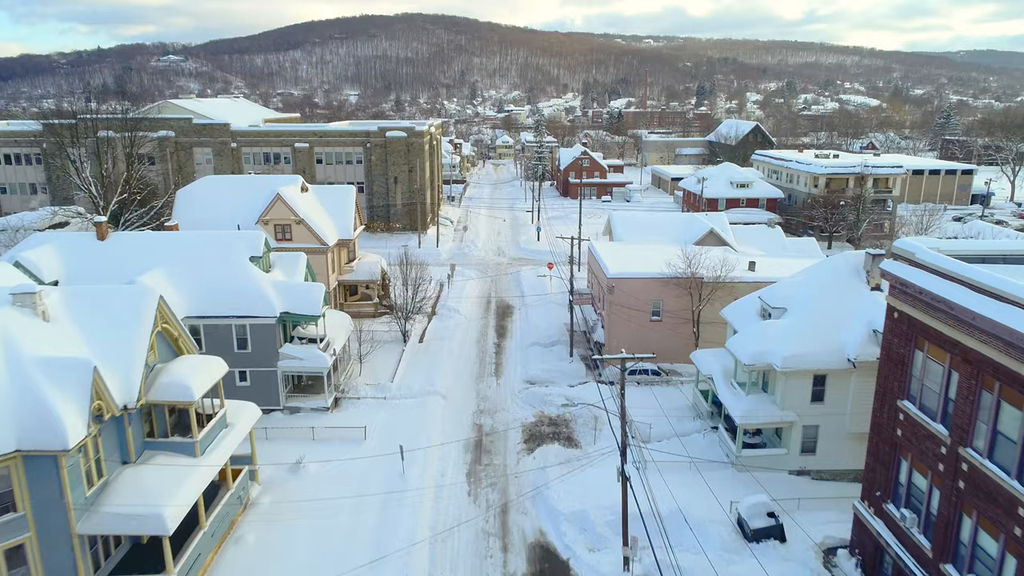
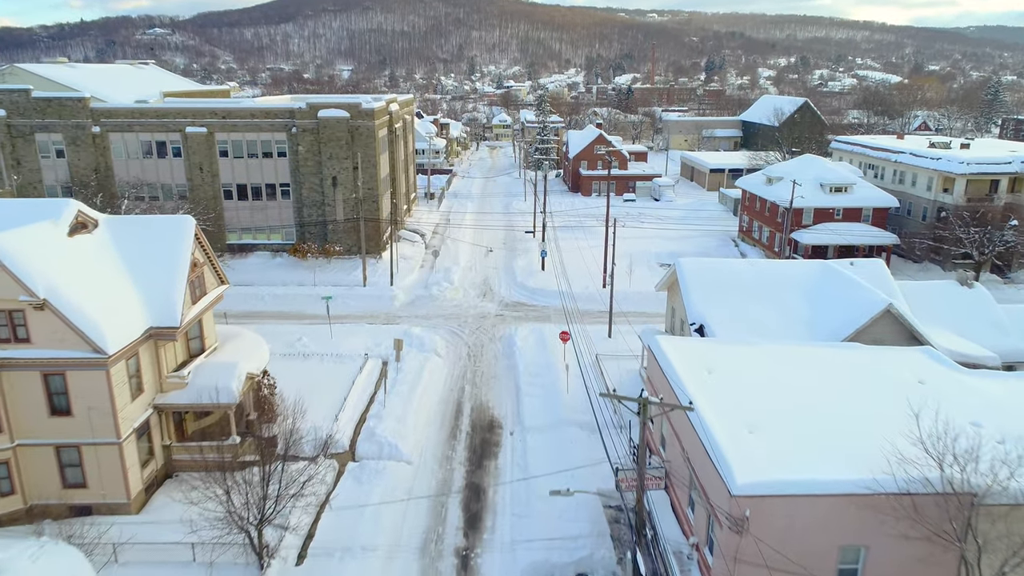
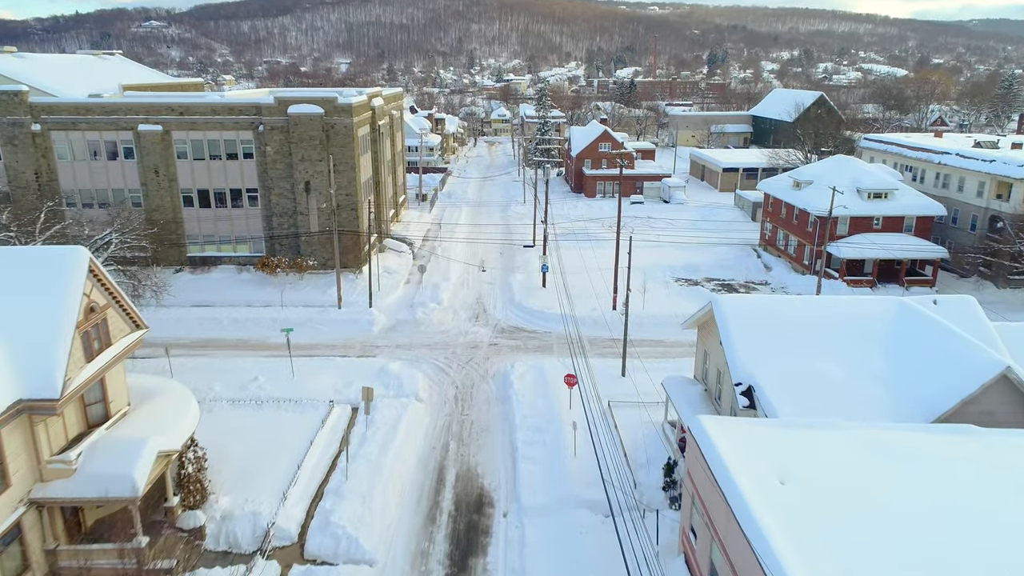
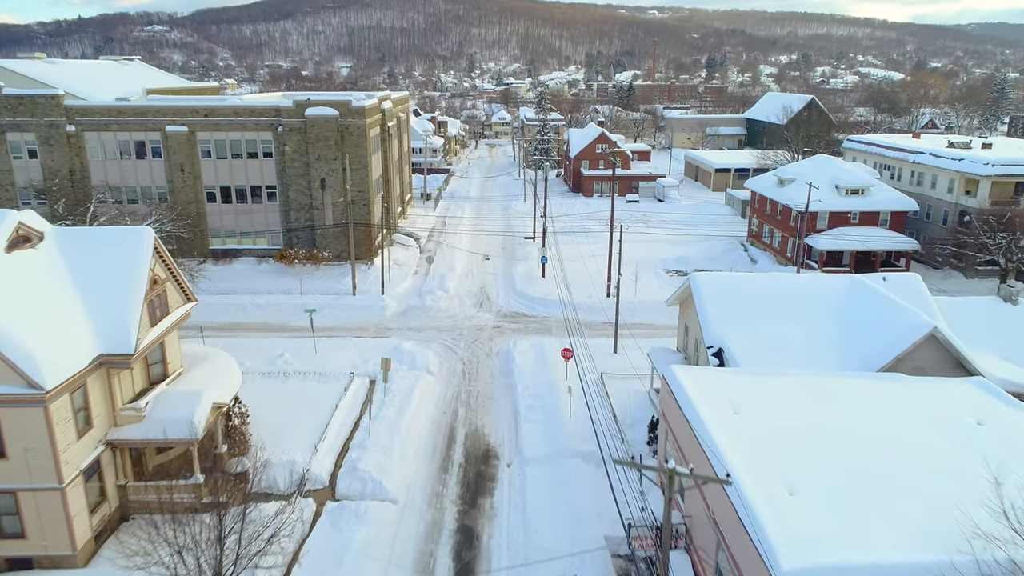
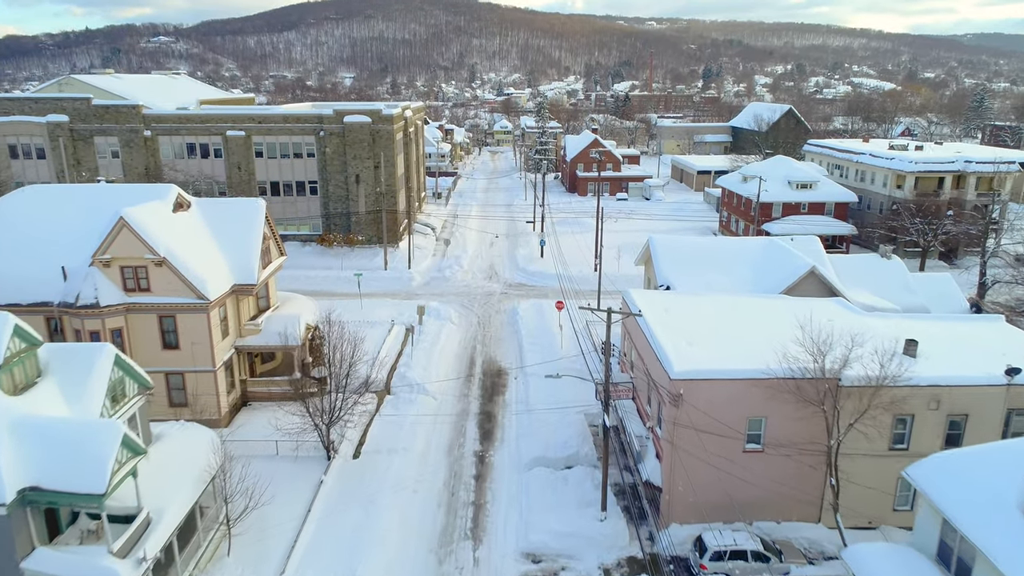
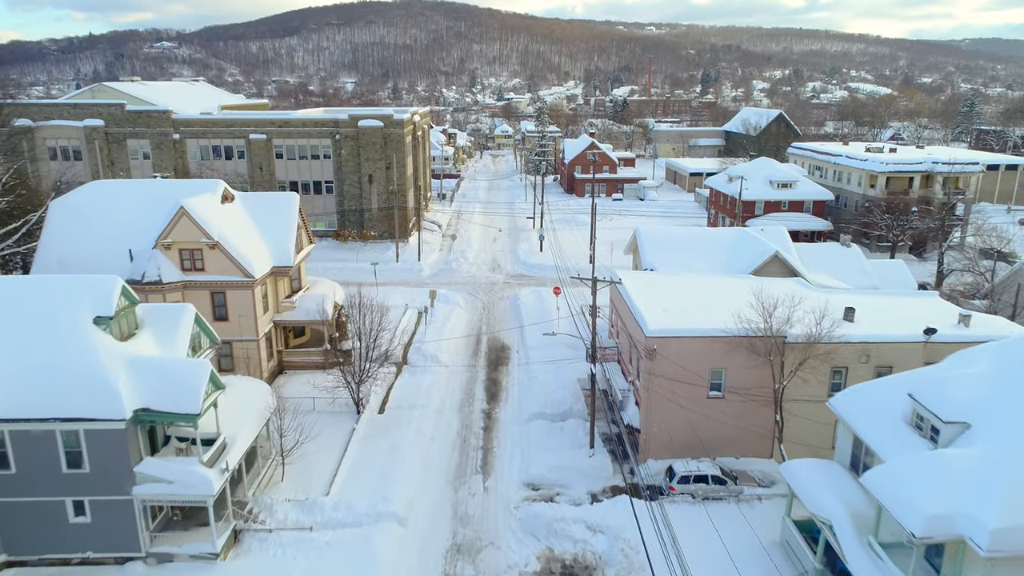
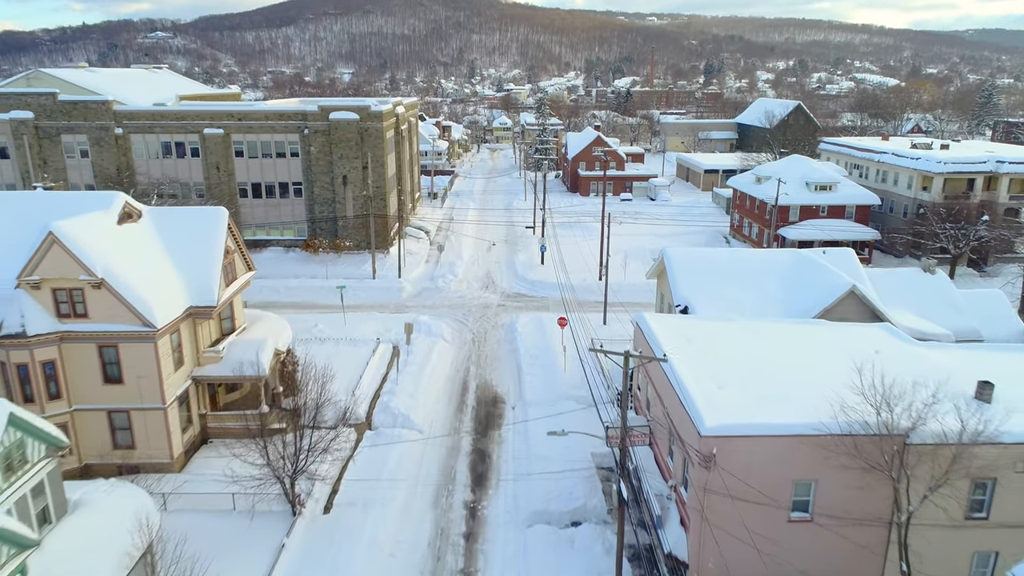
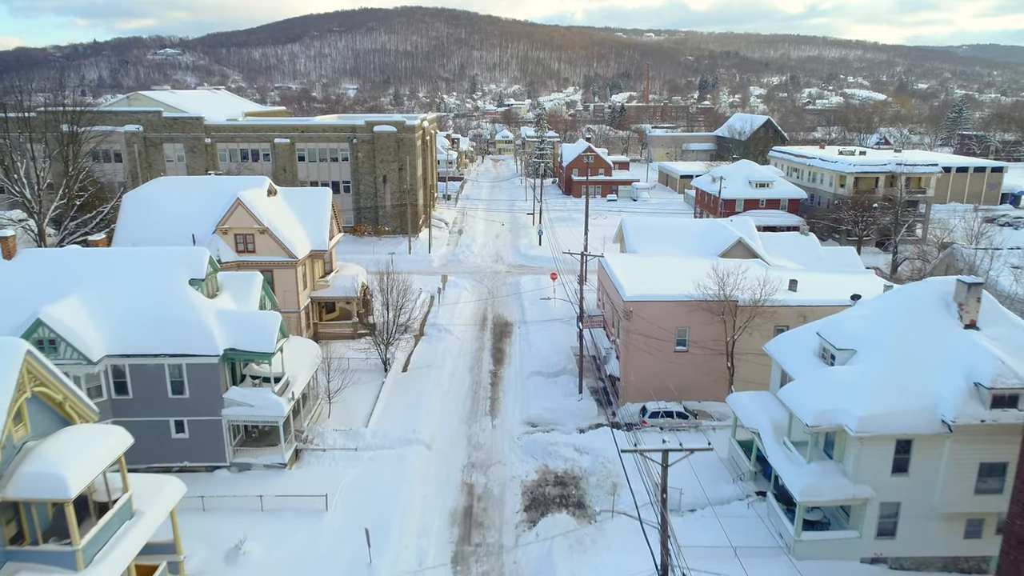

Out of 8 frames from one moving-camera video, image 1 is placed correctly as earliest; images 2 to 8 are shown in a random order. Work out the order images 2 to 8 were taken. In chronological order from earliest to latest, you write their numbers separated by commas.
8, 6, 5, 7, 2, 4, 3
